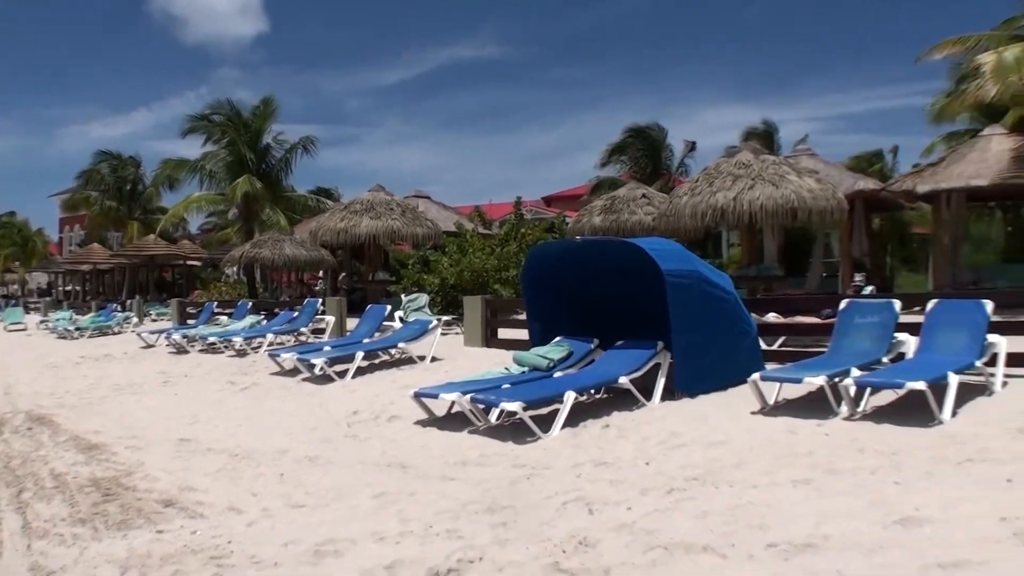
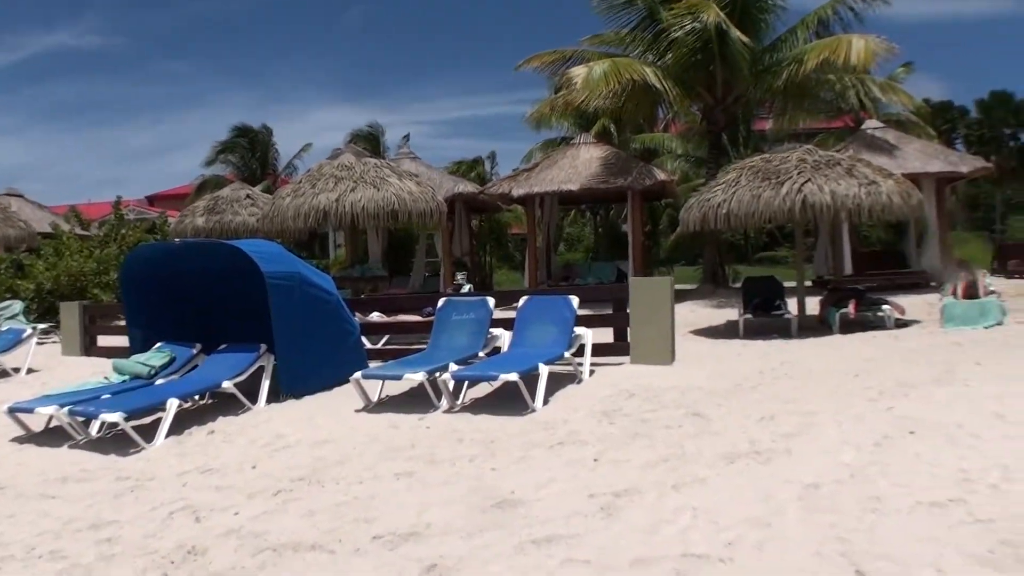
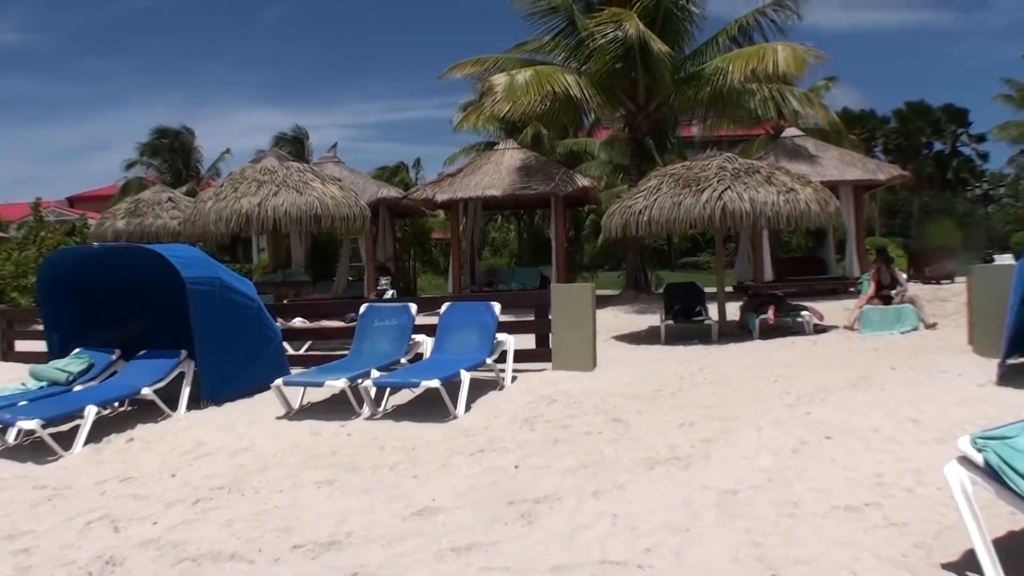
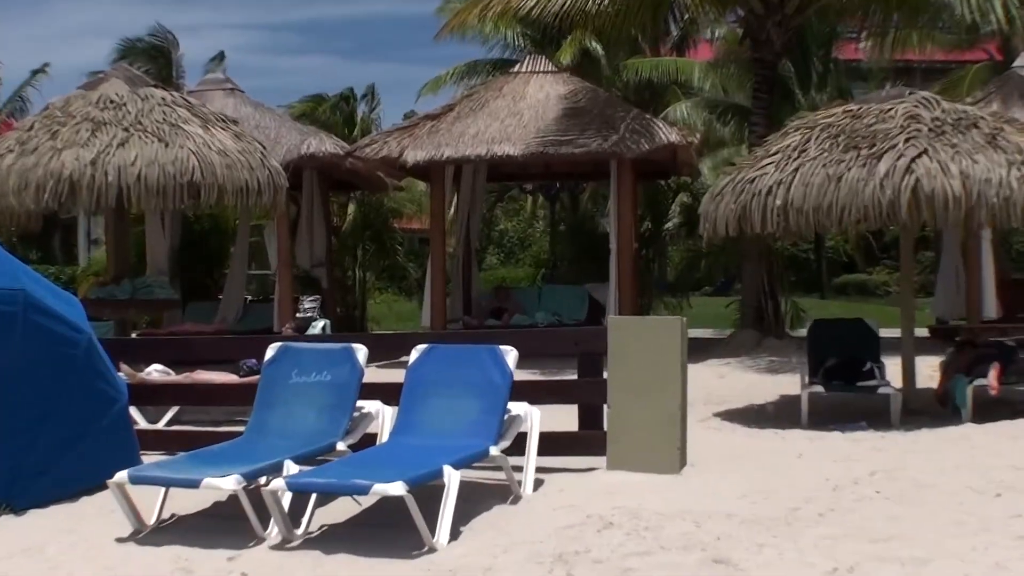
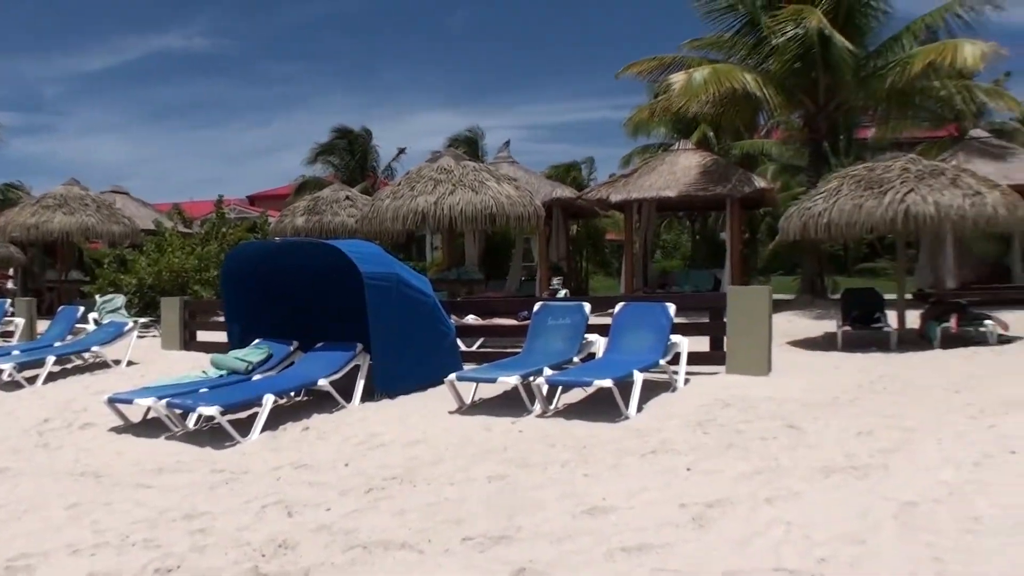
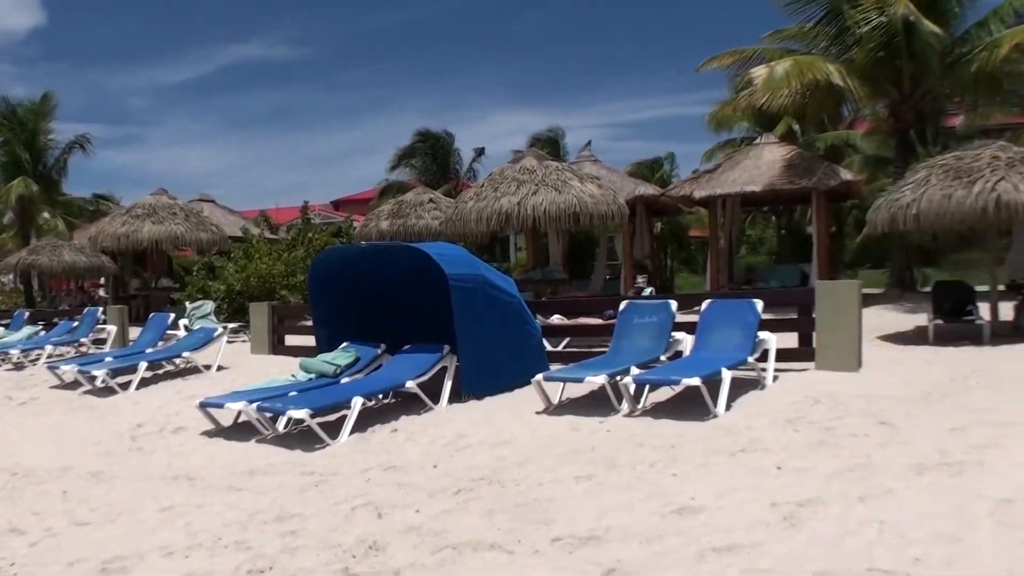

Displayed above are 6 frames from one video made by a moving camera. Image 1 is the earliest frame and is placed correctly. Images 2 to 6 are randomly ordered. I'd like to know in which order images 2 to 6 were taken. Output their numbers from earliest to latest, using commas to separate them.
6, 5, 2, 3, 4
